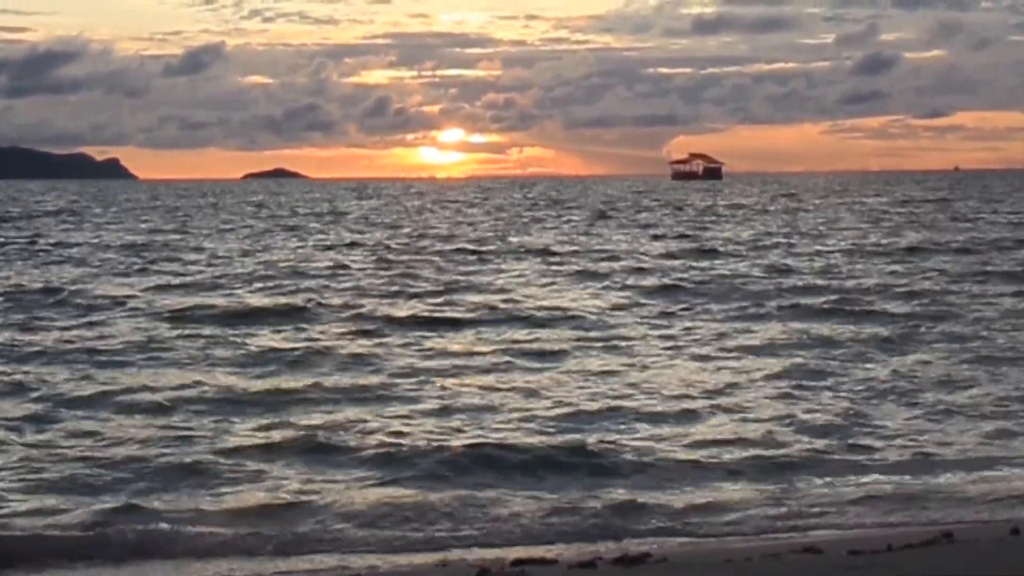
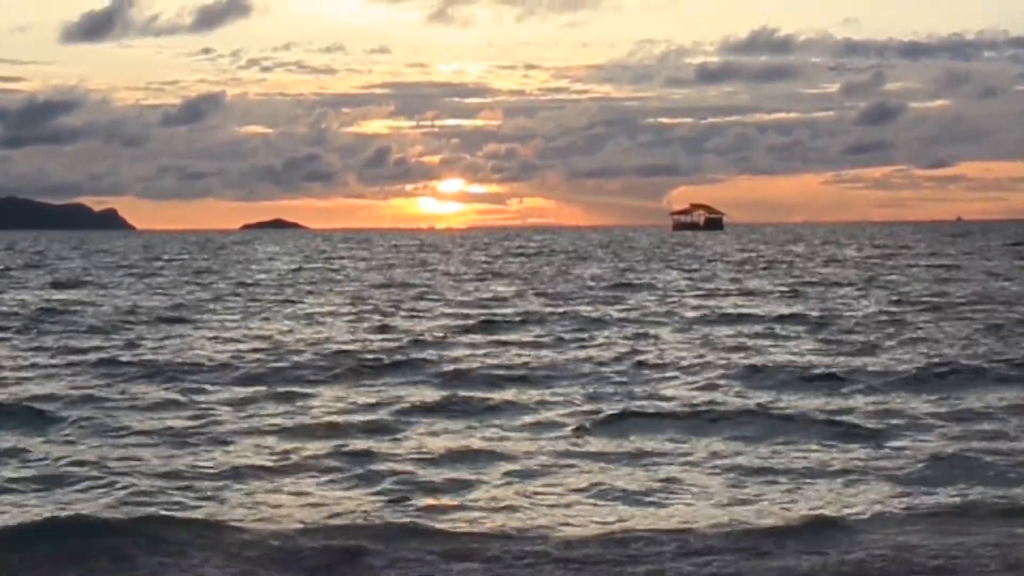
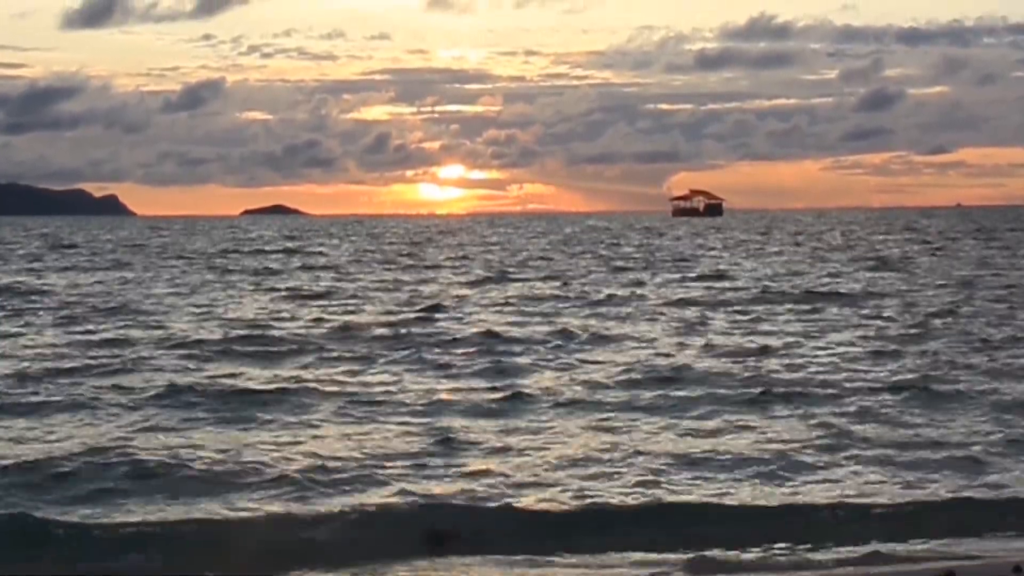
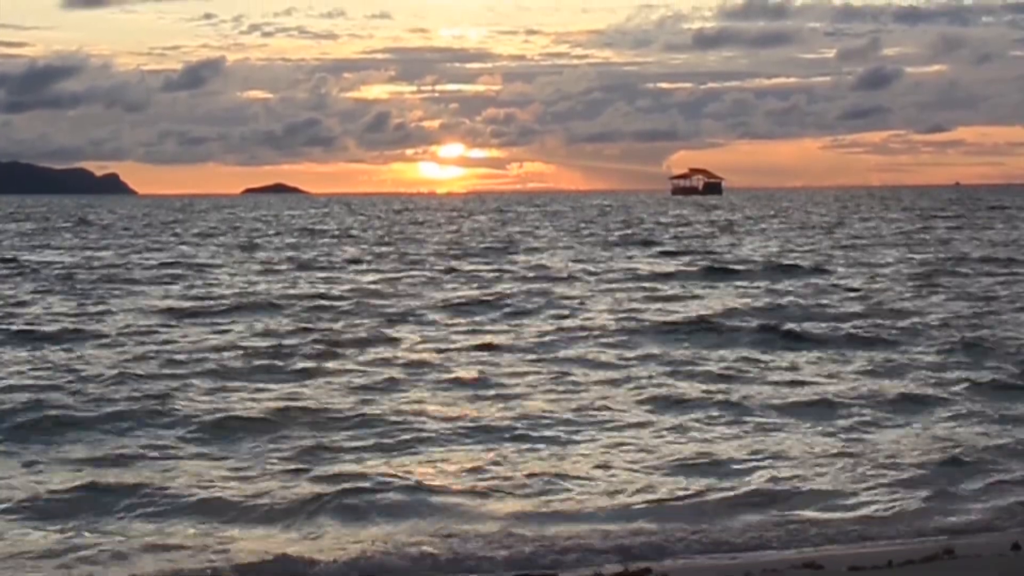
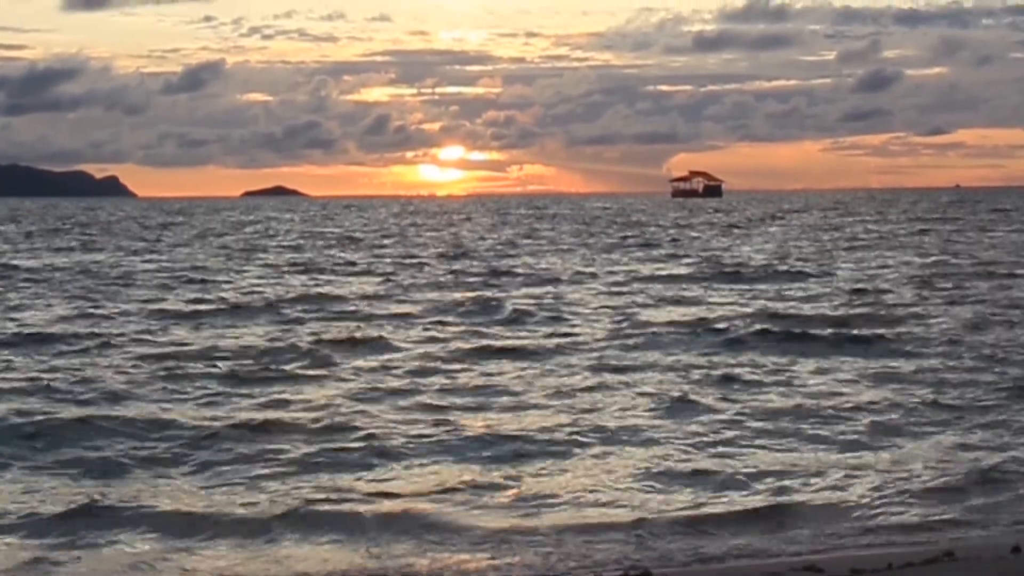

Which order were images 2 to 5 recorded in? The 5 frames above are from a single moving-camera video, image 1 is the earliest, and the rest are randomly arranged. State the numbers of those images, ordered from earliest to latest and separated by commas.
4, 5, 3, 2
